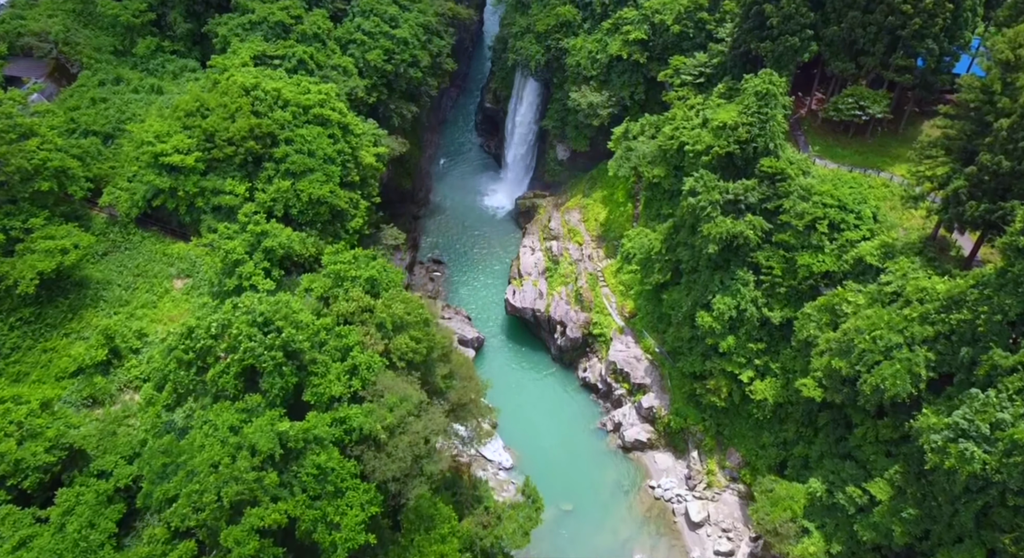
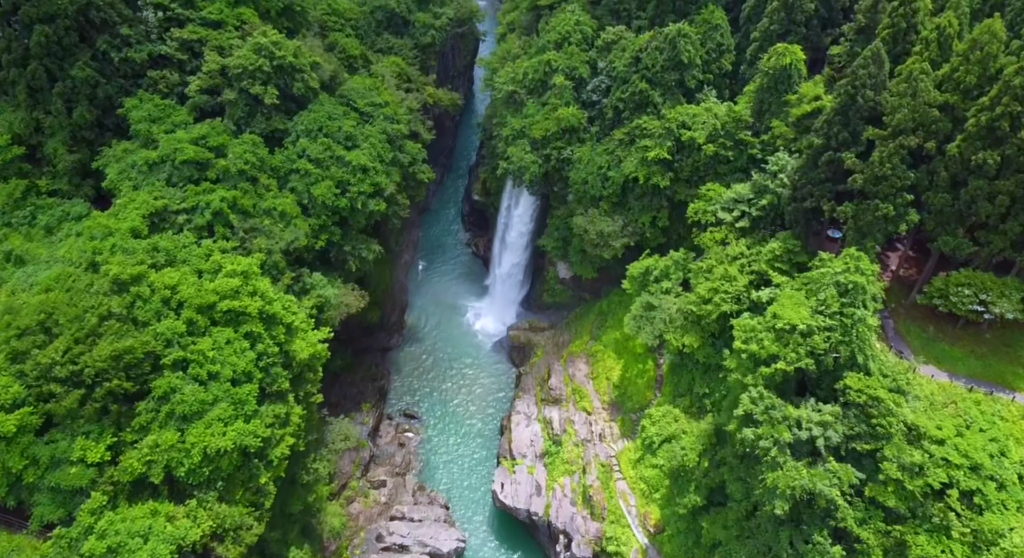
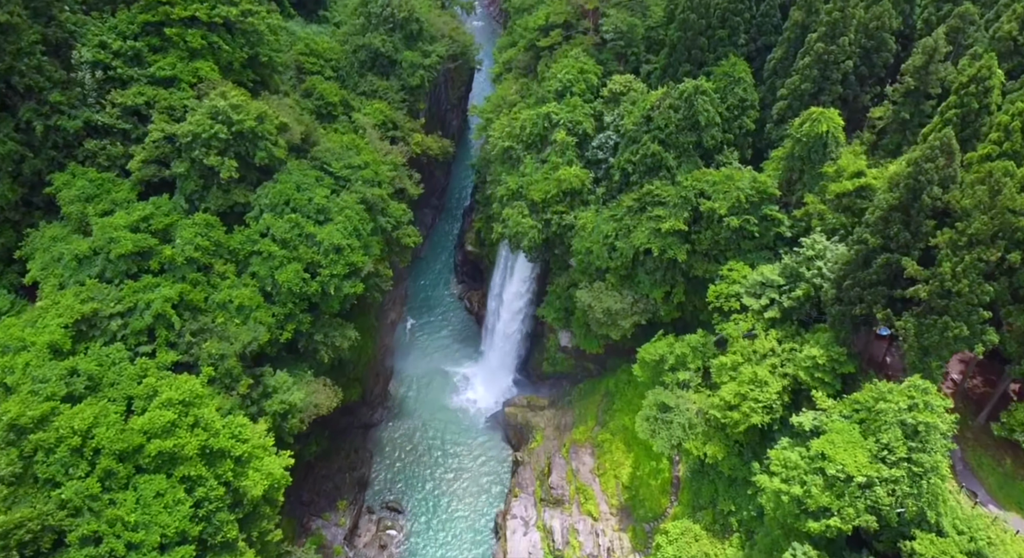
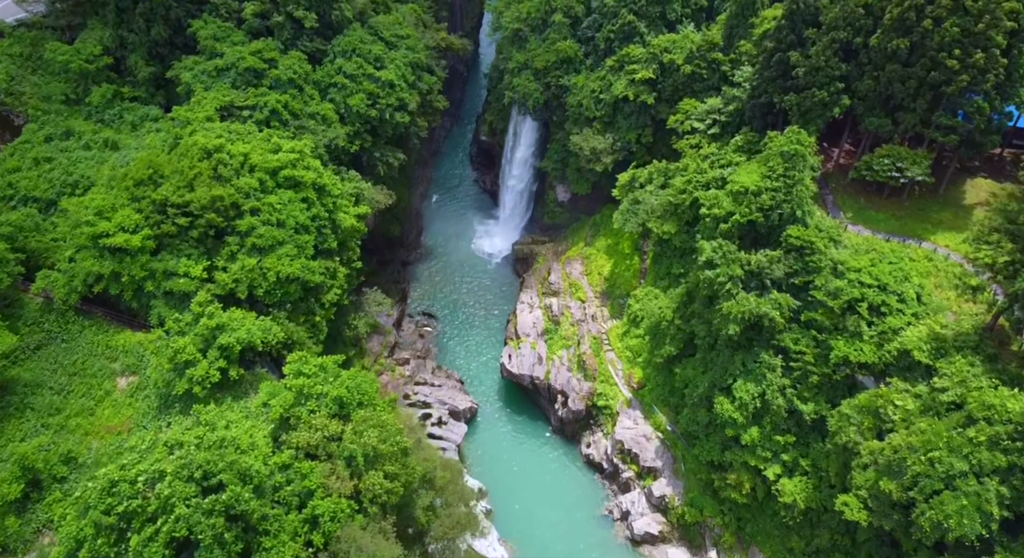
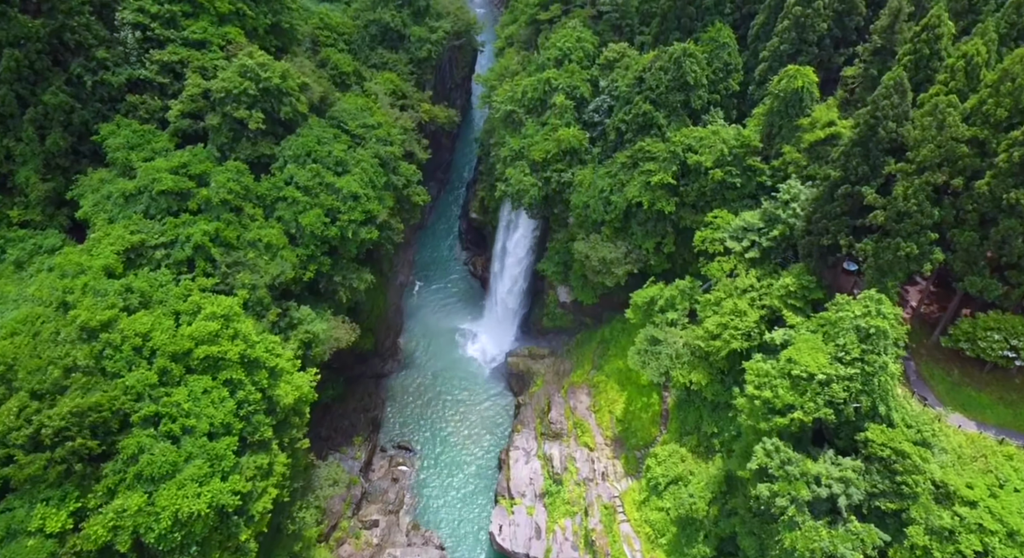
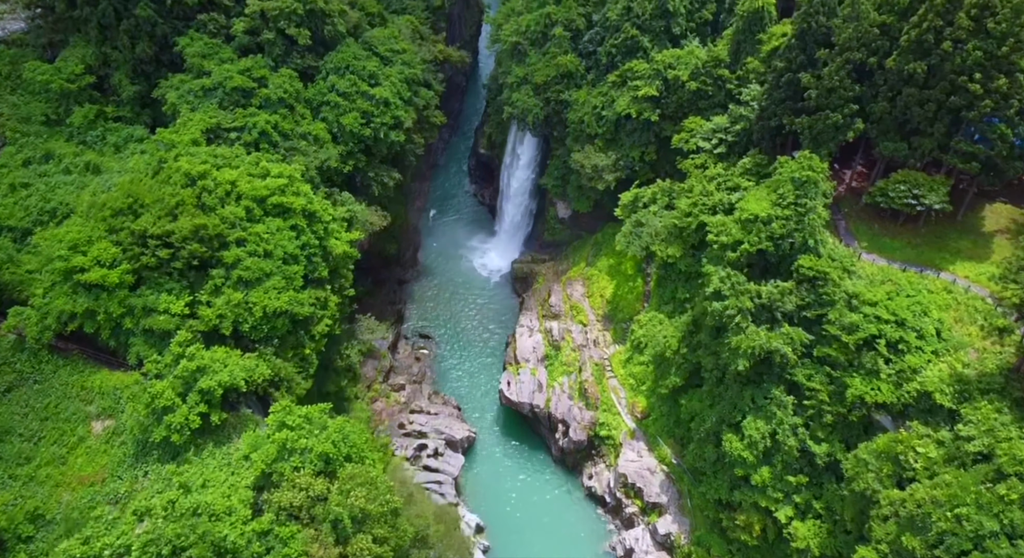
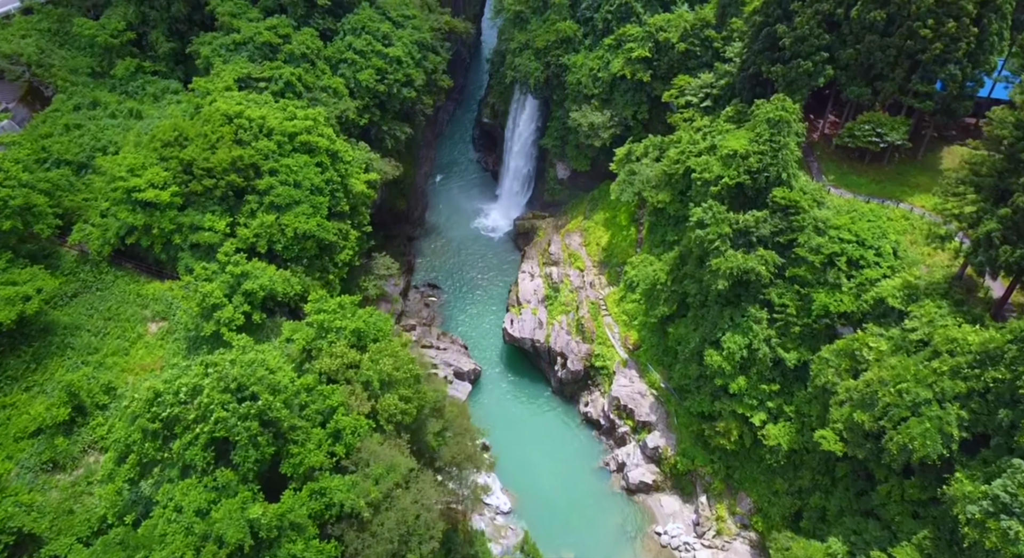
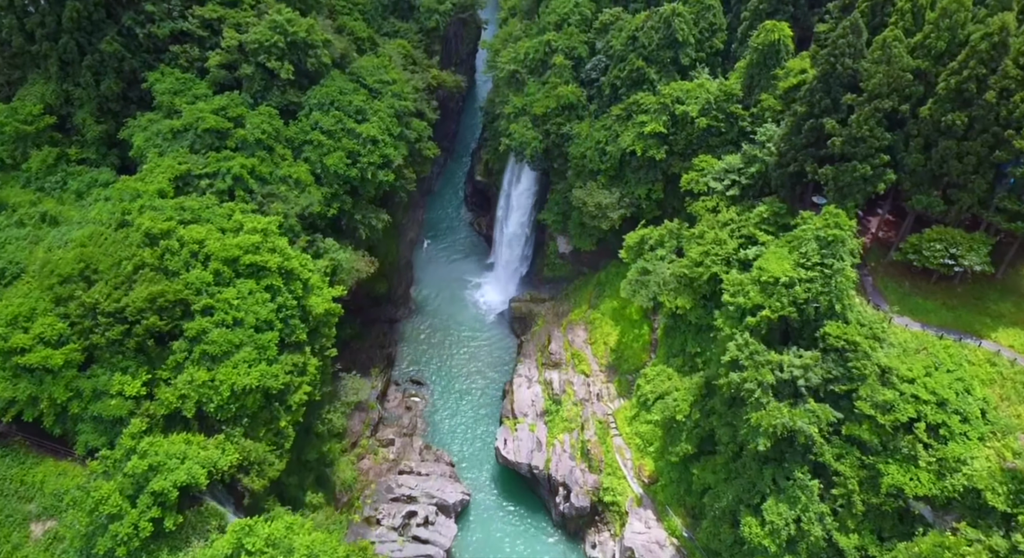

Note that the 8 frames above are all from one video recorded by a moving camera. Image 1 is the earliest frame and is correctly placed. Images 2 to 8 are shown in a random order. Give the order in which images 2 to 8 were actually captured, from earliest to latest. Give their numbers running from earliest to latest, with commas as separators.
7, 4, 6, 8, 2, 5, 3
